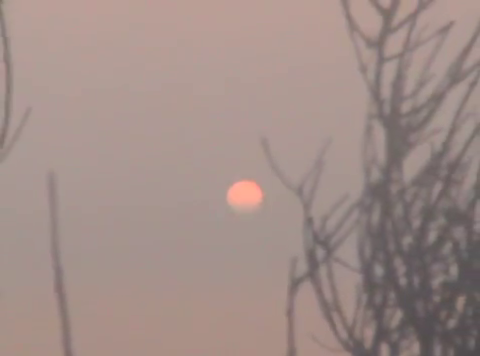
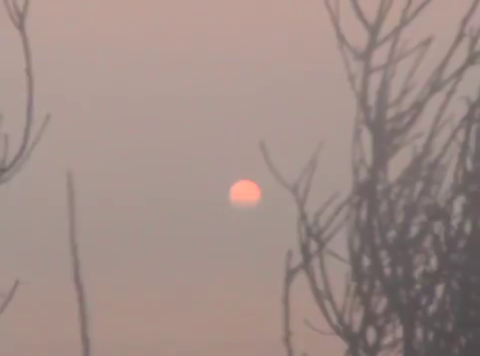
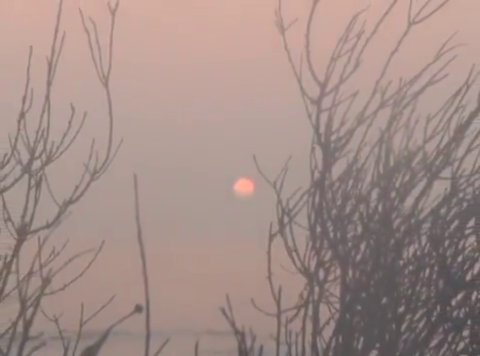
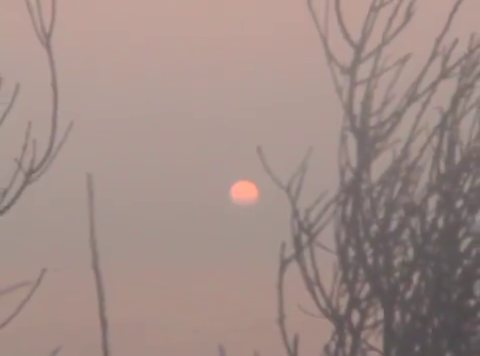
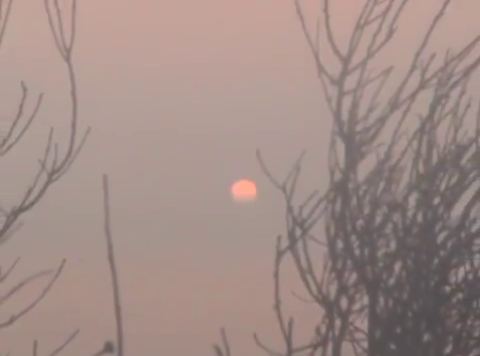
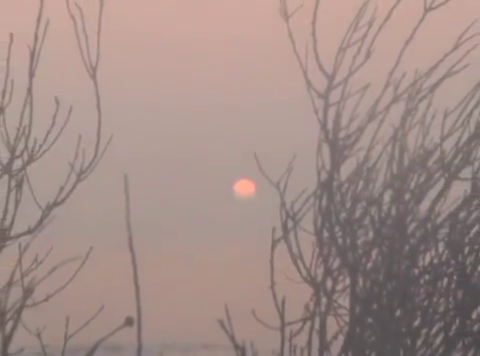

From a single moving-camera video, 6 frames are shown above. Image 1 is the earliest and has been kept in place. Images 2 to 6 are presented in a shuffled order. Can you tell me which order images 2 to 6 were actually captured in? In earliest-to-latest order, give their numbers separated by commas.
2, 4, 5, 6, 3
